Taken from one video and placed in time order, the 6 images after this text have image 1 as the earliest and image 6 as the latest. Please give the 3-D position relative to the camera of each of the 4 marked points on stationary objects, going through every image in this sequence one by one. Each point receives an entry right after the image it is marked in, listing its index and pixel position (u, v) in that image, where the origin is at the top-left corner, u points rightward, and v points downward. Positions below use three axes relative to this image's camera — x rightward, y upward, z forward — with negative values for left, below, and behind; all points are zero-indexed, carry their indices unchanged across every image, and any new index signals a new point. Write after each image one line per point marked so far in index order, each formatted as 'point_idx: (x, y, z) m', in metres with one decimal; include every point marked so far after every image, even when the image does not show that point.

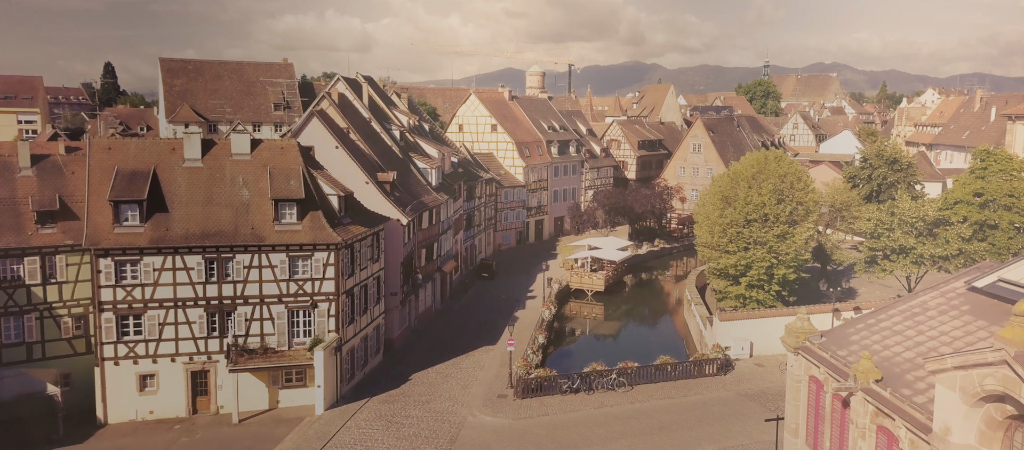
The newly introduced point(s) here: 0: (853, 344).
0: (+7.4, -2.6, +17.3) m
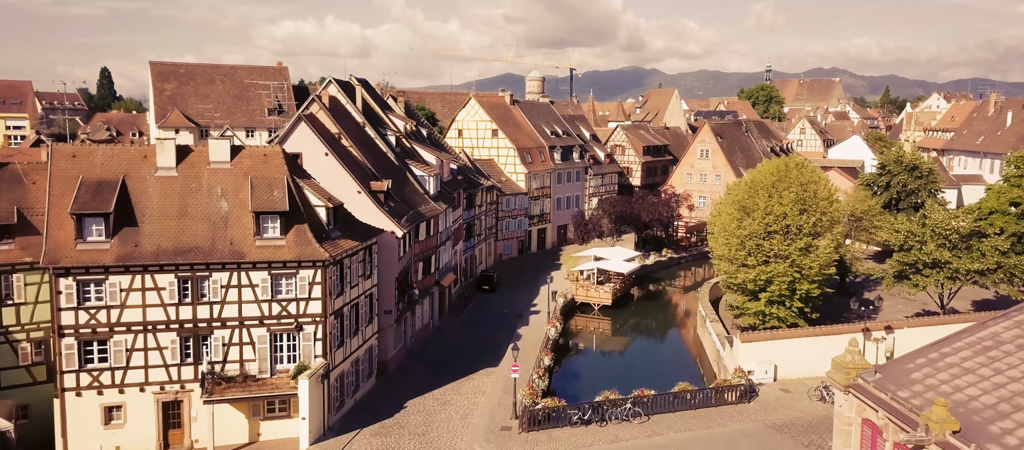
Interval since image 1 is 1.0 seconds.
0: (+7.6, -3.0, +14.9) m
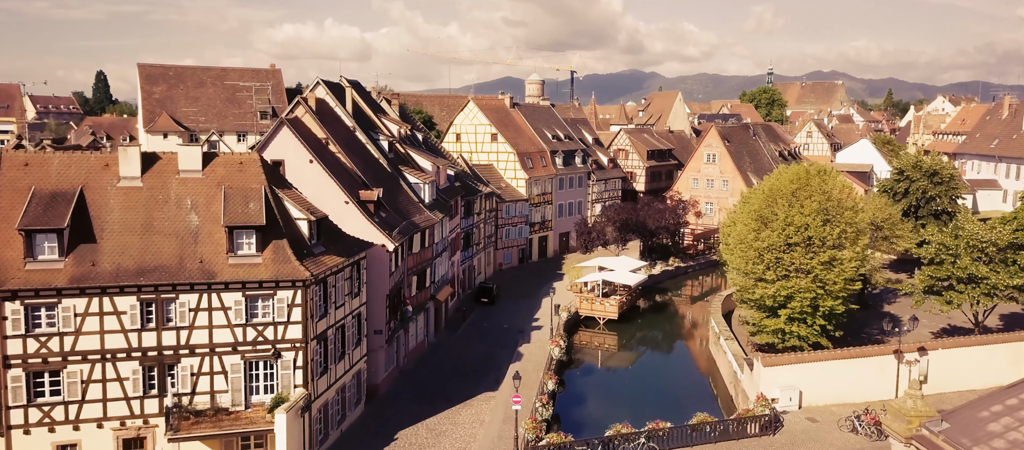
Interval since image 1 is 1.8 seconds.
0: (+7.6, -3.3, +12.5) m
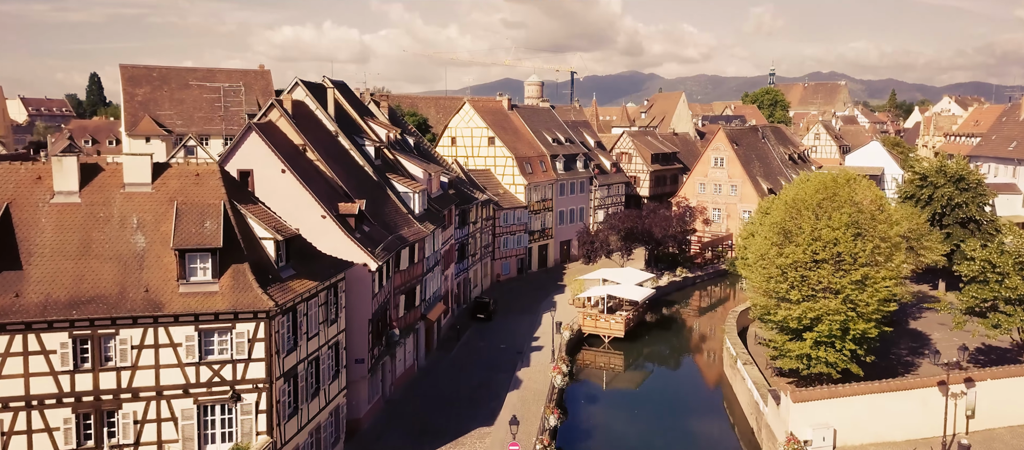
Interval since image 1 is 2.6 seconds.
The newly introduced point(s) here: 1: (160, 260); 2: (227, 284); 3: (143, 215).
0: (+7.5, -3.8, +9.5) m
1: (-8.4, -0.8, +19.1) m
2: (-6.8, -1.4, +19.1) m
3: (-9.1, +0.2, +19.7) m
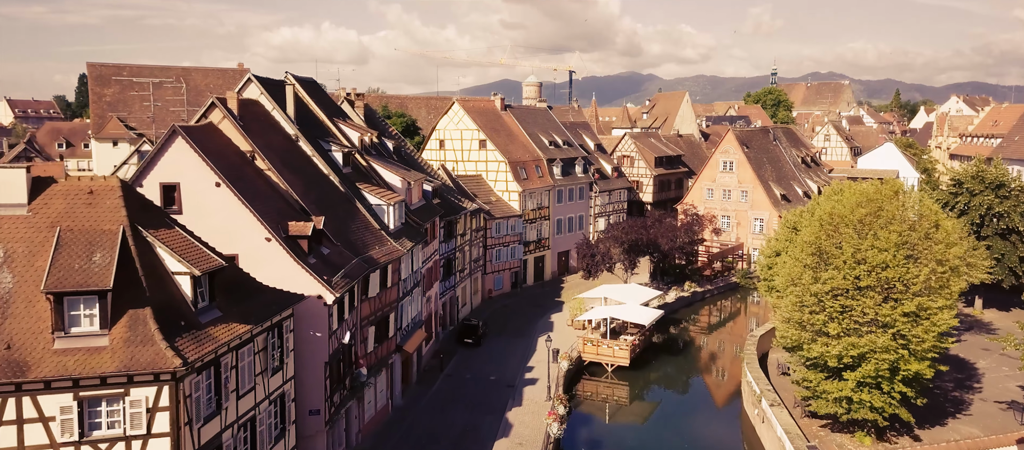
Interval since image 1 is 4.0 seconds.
0: (+7.1, -4.4, +5.0) m
1: (-8.8, -1.5, +14.6) m
2: (-7.2, -2.0, +14.6) m
3: (-9.5, -0.4, +15.2) m
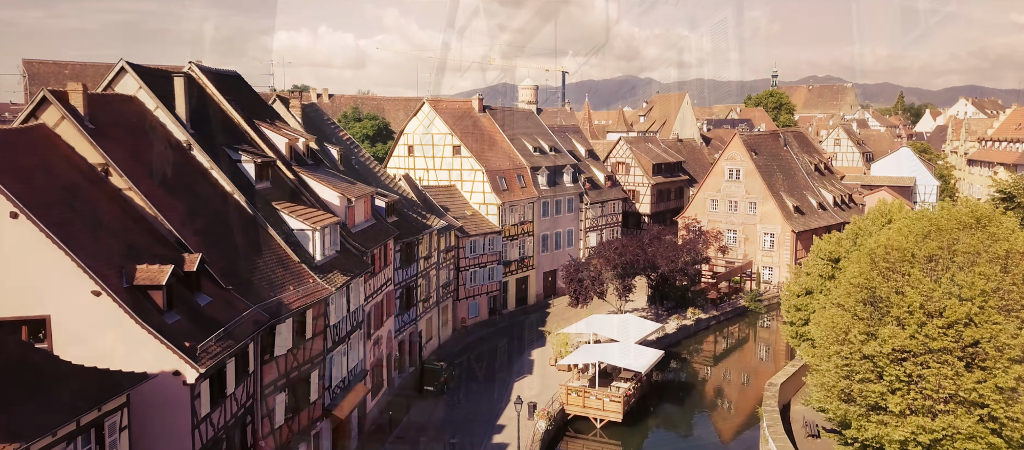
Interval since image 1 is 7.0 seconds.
0: (+6.0, -5.2, -1.3) m
1: (-10.0, -2.3, +8.3) m
2: (-8.4, -2.9, +8.3) m
3: (-10.7, -1.2, +8.9) m
